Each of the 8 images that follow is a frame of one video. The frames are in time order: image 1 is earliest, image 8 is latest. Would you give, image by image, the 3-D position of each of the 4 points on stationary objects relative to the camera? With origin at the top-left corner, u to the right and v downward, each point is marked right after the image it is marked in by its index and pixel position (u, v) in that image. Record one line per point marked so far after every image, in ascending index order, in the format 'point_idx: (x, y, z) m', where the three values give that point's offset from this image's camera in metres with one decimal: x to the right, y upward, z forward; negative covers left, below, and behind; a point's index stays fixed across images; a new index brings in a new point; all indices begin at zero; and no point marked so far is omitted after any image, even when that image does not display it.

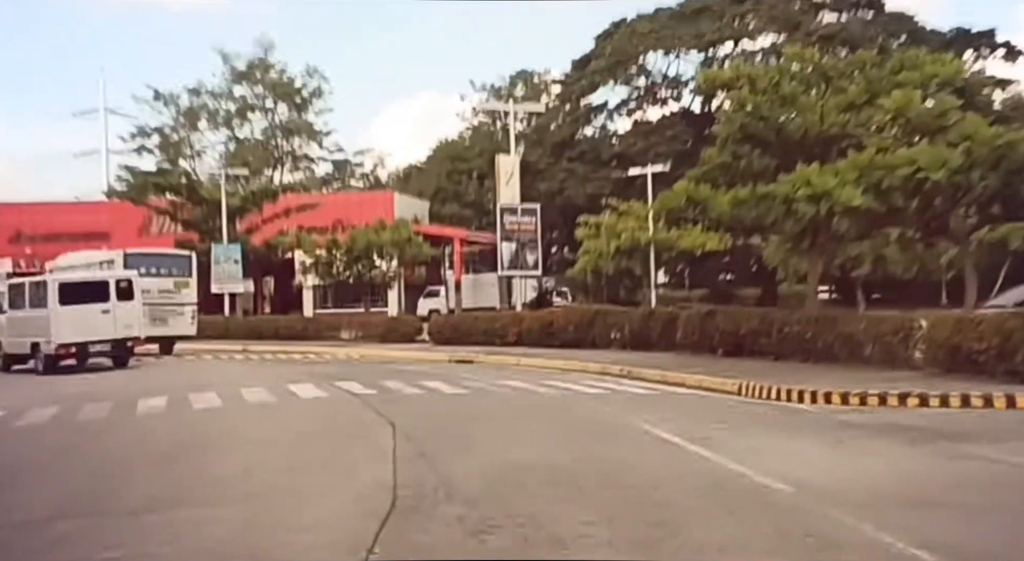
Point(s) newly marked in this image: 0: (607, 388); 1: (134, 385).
0: (+1.5, -1.7, +15.3) m
1: (-7.0, -2.0, +17.2) m
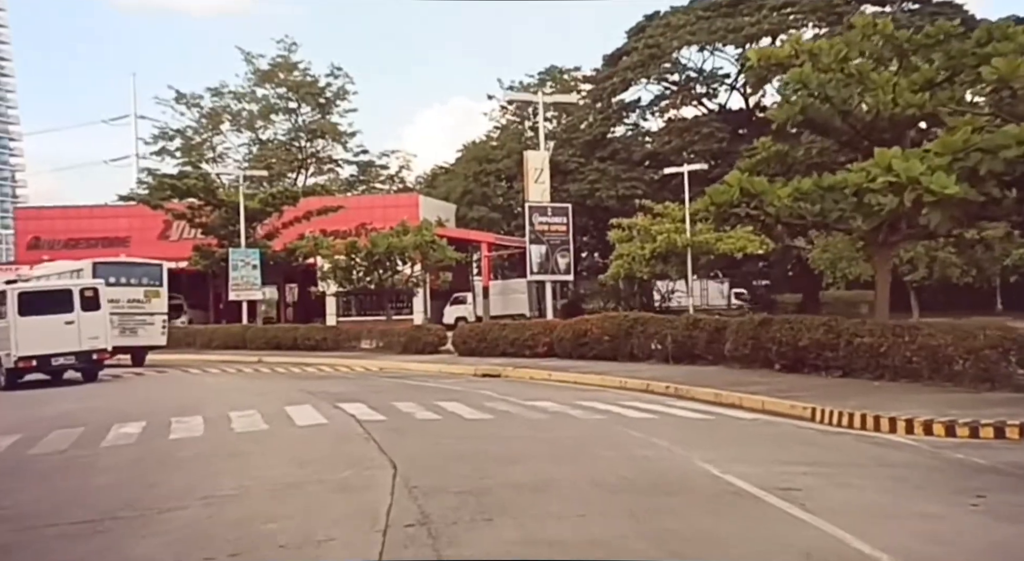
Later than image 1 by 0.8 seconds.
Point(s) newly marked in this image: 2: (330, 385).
0: (+2.0, -1.8, +13.3) m
1: (-6.5, -2.1, +15.4) m
2: (-3.6, -2.0, +18.3) m
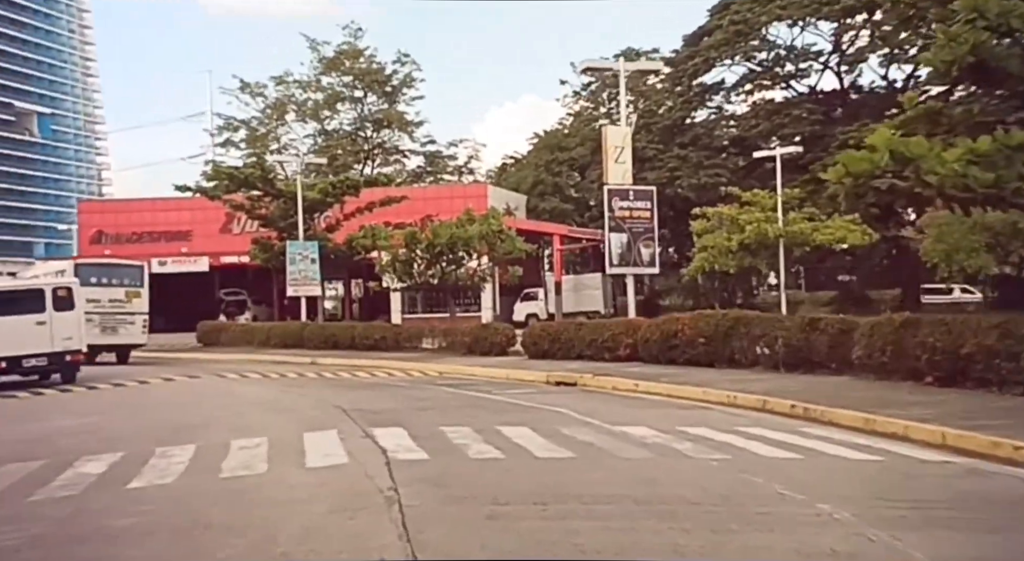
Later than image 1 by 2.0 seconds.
0: (+2.9, -1.7, +9.9) m
1: (-5.4, -2.0, +12.7) m
2: (-2.3, -1.9, +15.4) m
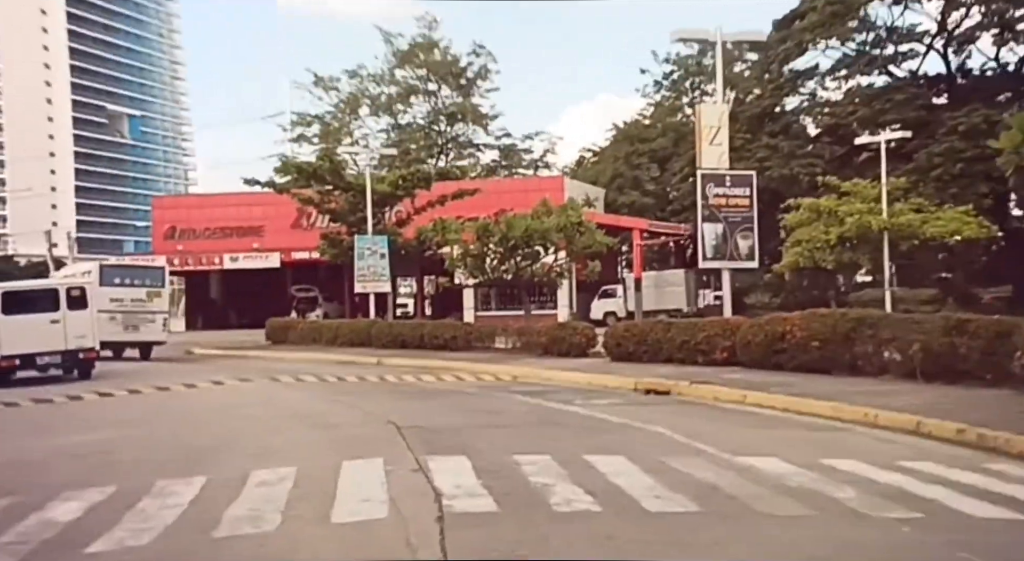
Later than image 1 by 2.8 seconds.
0: (+3.6, -1.6, +7.4) m
1: (-4.4, -1.9, +10.8) m
2: (-1.0, -1.8, +13.2) m
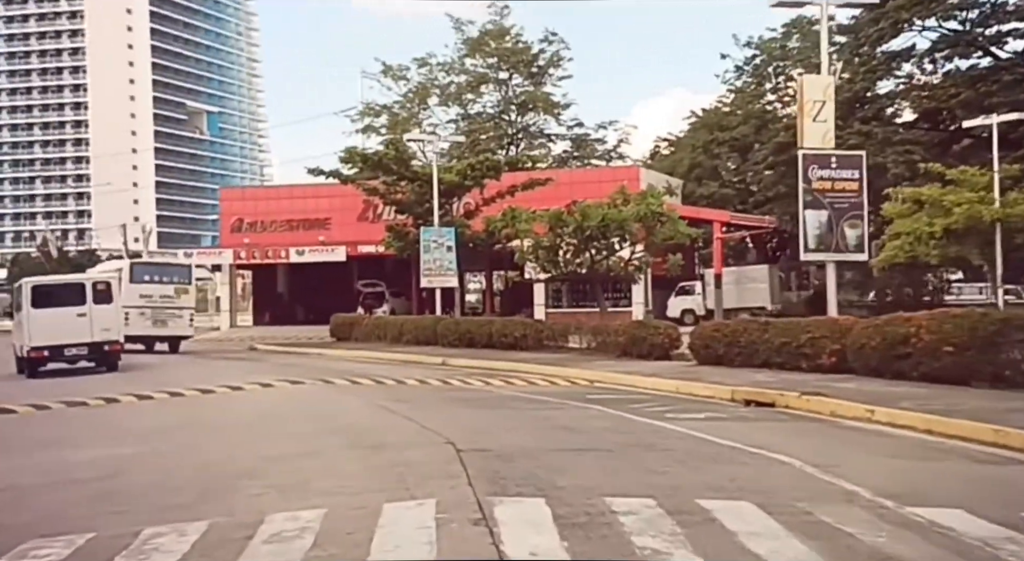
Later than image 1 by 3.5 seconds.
0: (+4.2, -1.6, +5.1) m
1: (-3.6, -1.8, +9.1) m
2: (-0.1, -1.7, +11.3) m
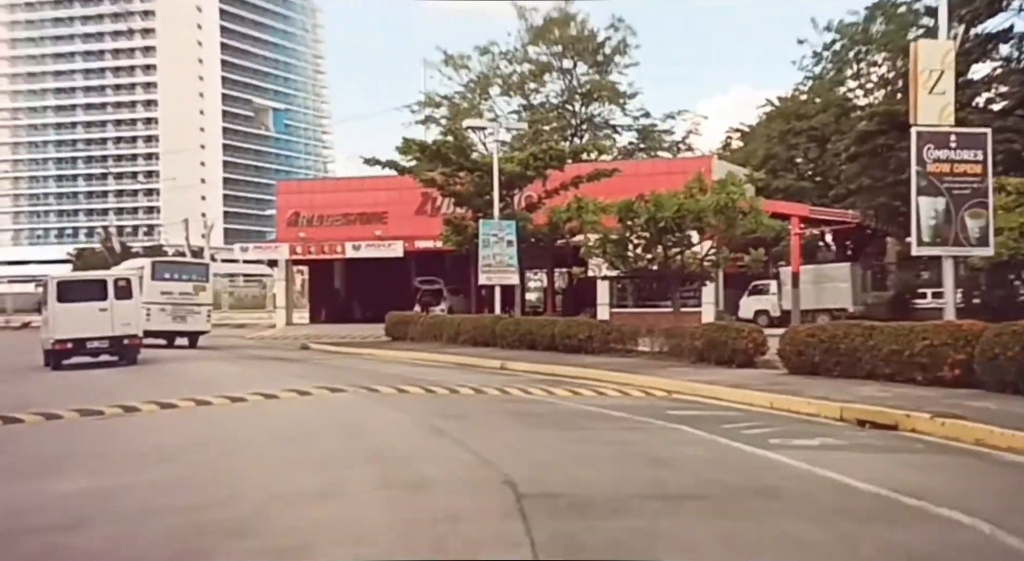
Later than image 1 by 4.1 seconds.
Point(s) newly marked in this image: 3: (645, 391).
0: (+4.5, -1.5, +2.7) m
1: (-3.0, -1.7, +7.2) m
2: (+0.6, -1.7, +9.2) m
3: (+2.4, -2.0, +17.2) m
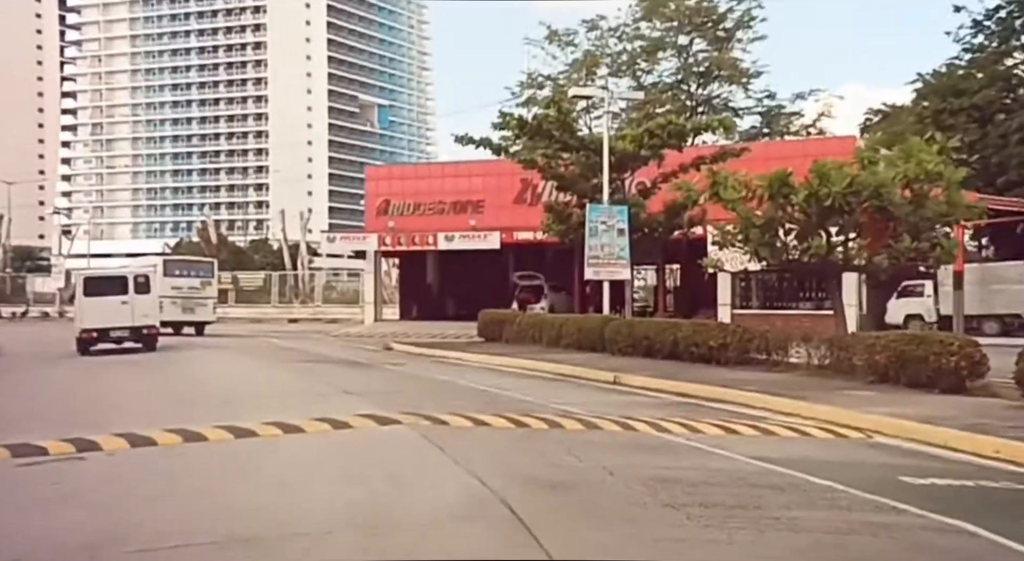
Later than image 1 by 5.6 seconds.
0: (+4.5, -1.5, -2.7) m
1: (-2.4, -1.5, +2.6) m
2: (+1.4, -1.5, +4.1) m
3: (+4.0, -1.9, +11.9) m
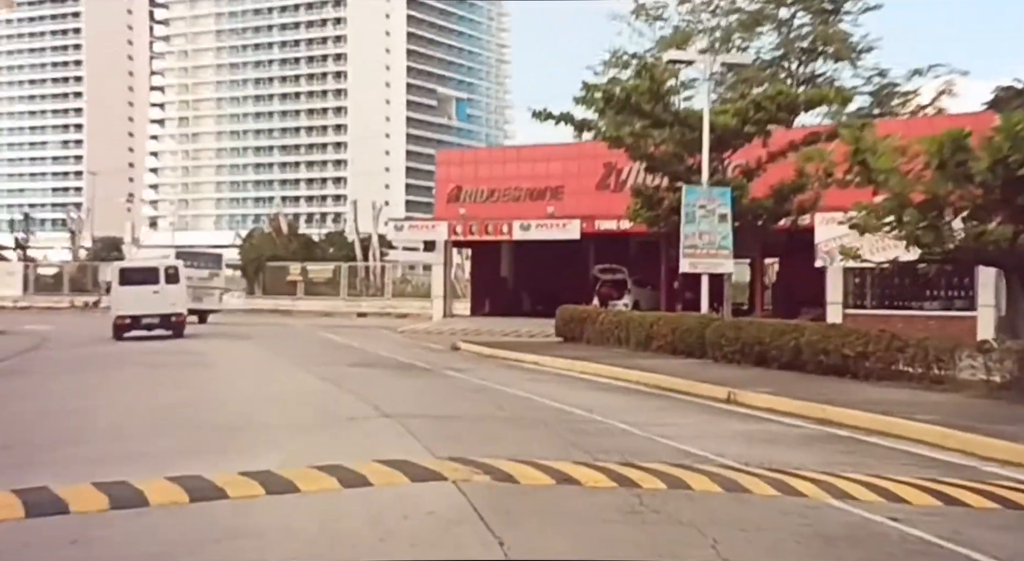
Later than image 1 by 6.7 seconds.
0: (+4.2, -1.5, -6.9) m
1: (-2.3, -1.4, -1.1) m
2: (+1.6, -1.4, +0.1) m
3: (+4.8, -1.8, +7.7) m
